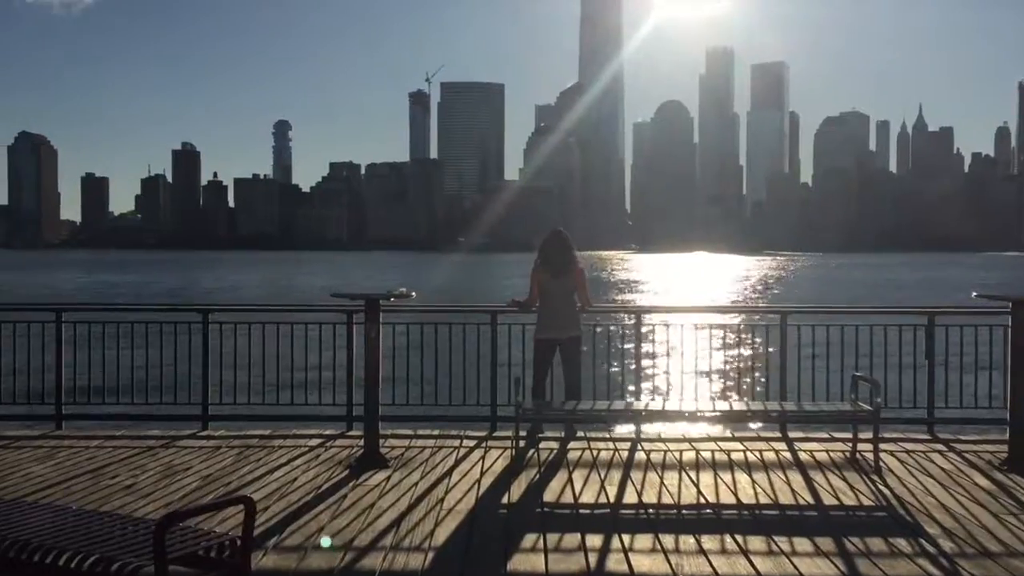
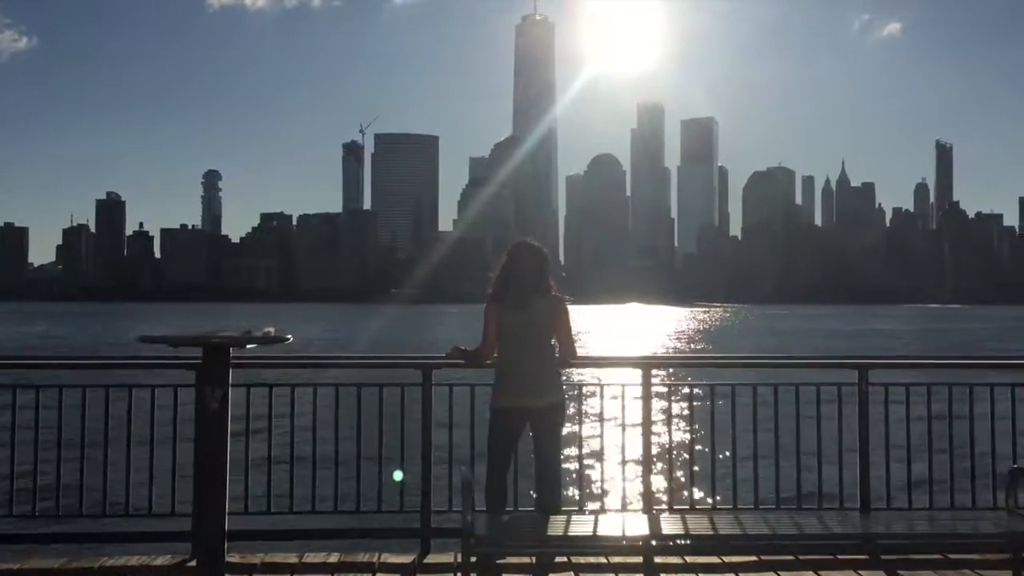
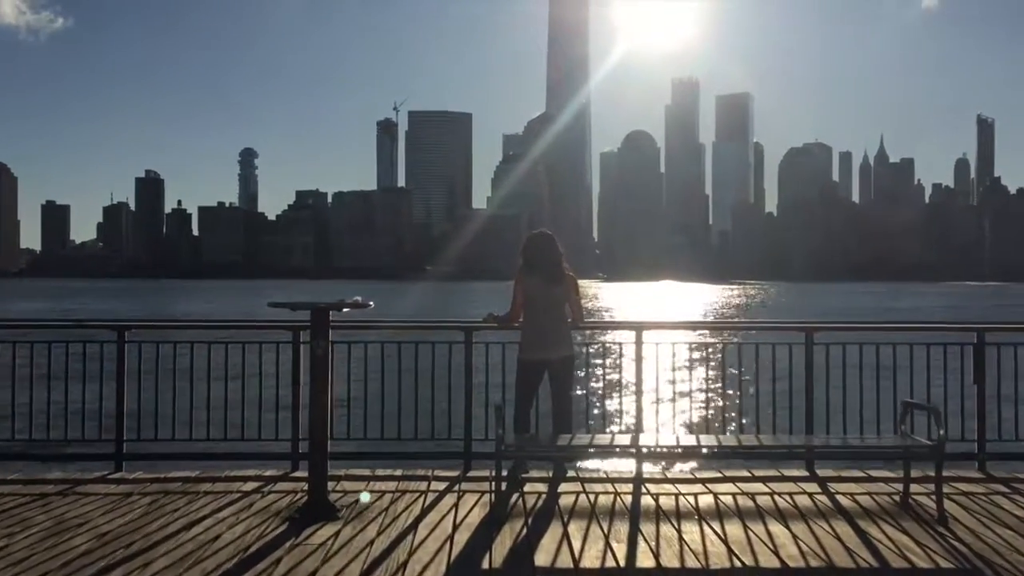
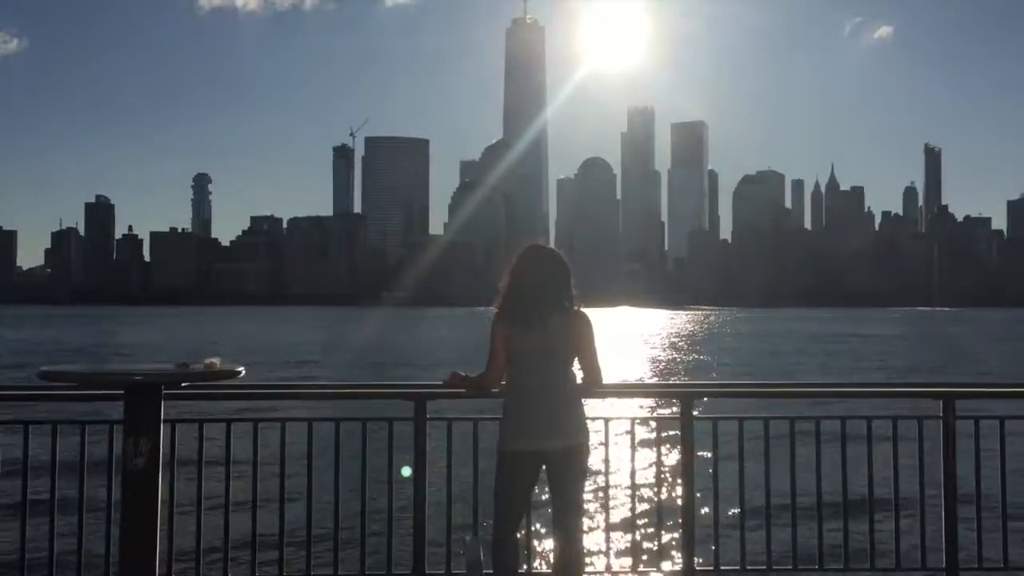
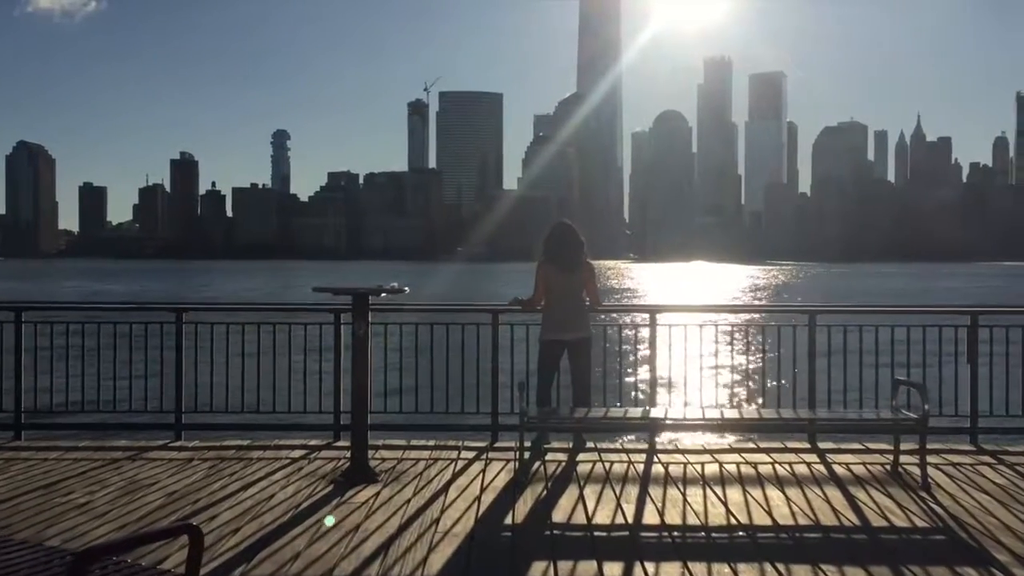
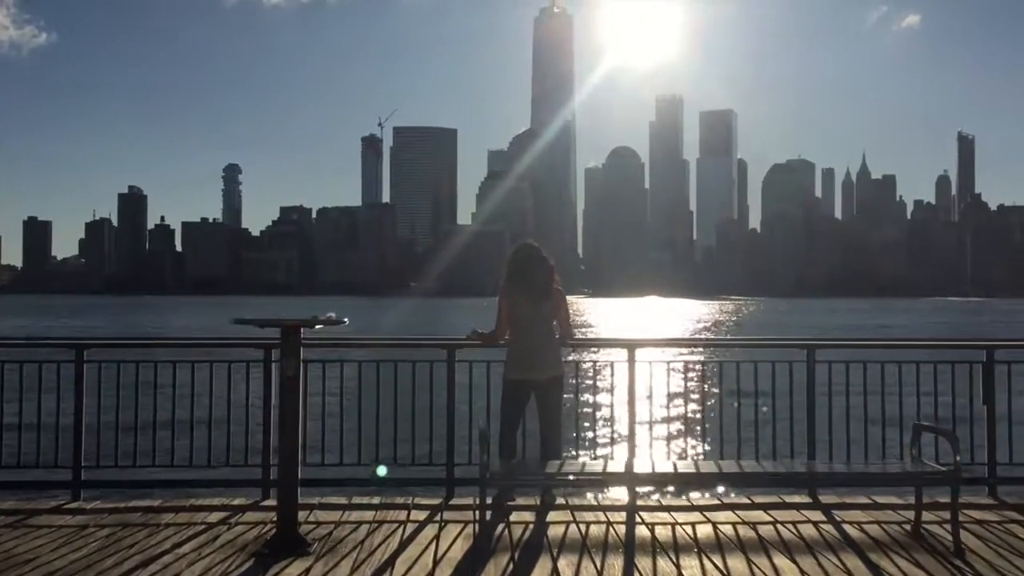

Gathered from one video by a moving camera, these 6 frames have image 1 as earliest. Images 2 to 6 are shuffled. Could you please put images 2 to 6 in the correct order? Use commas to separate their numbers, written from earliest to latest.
5, 3, 6, 2, 4
